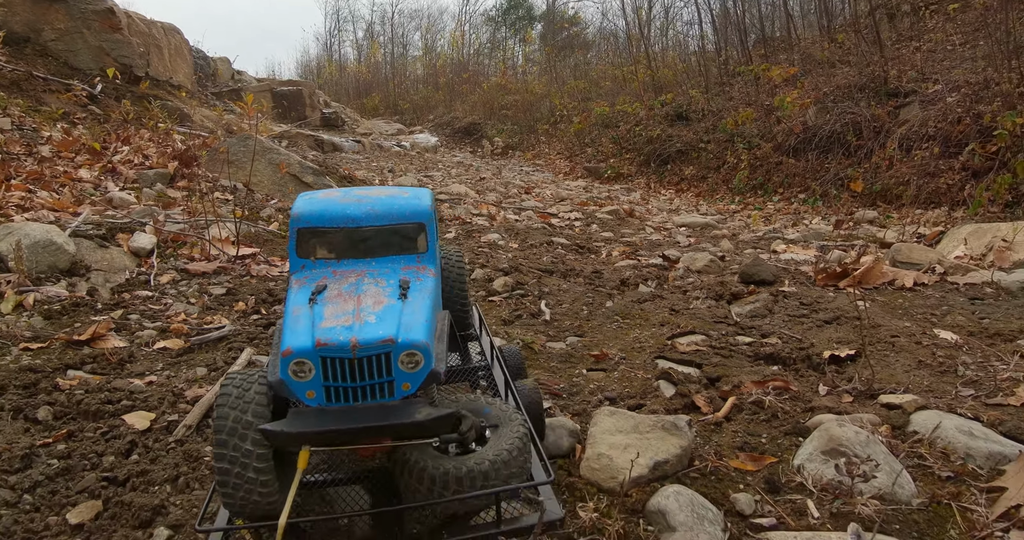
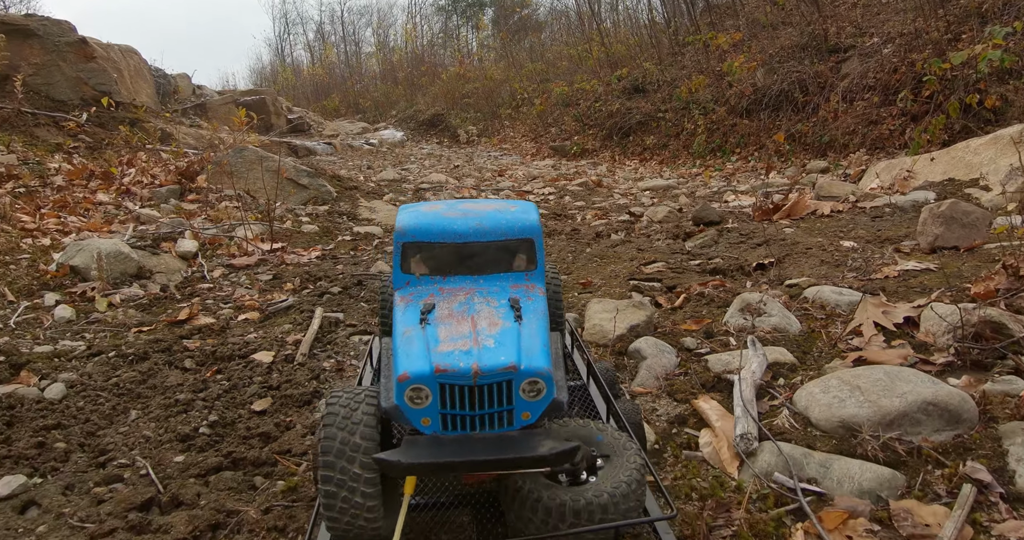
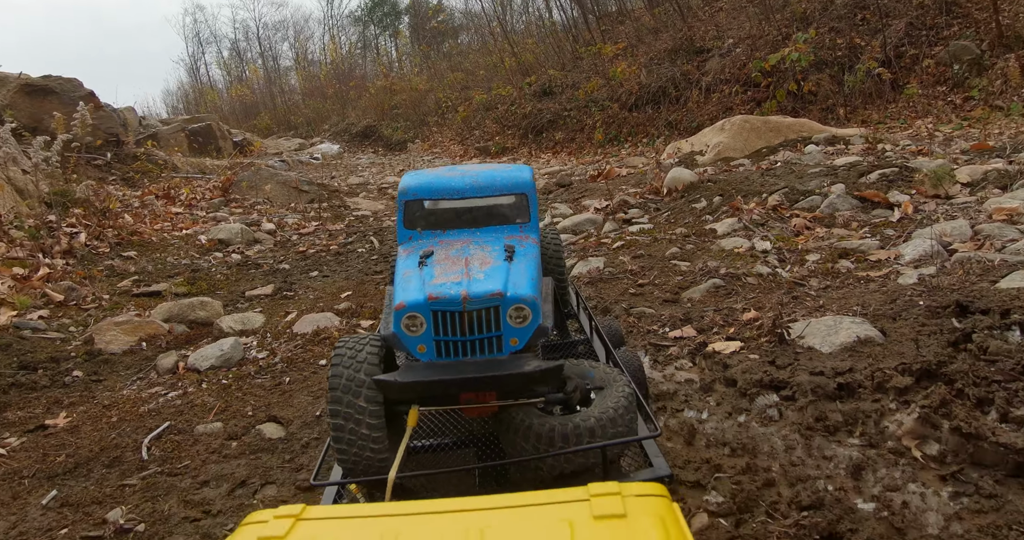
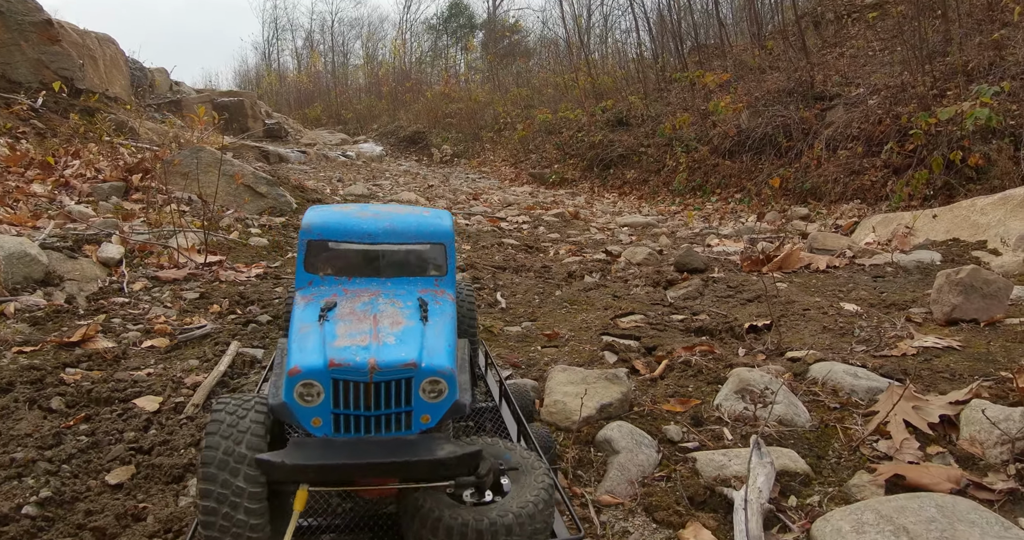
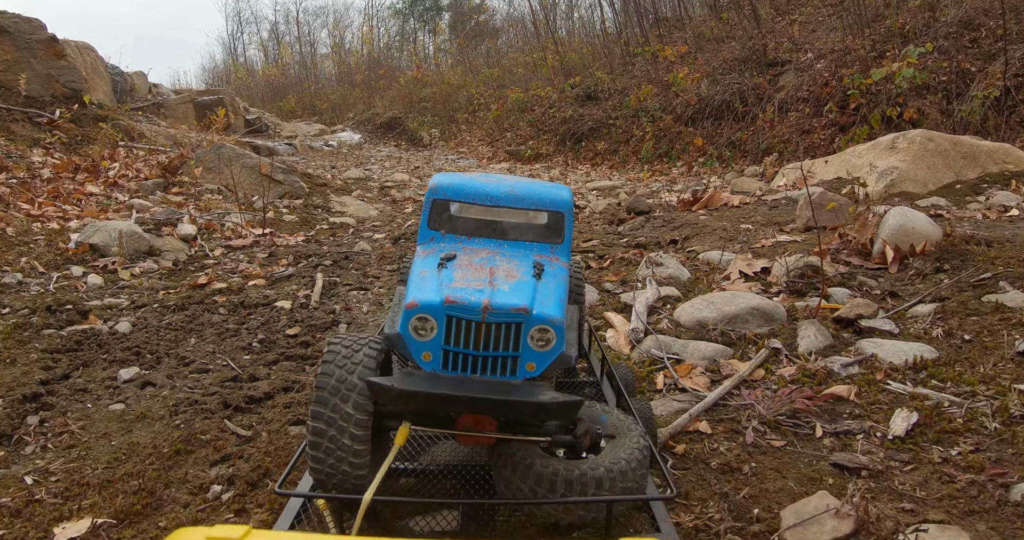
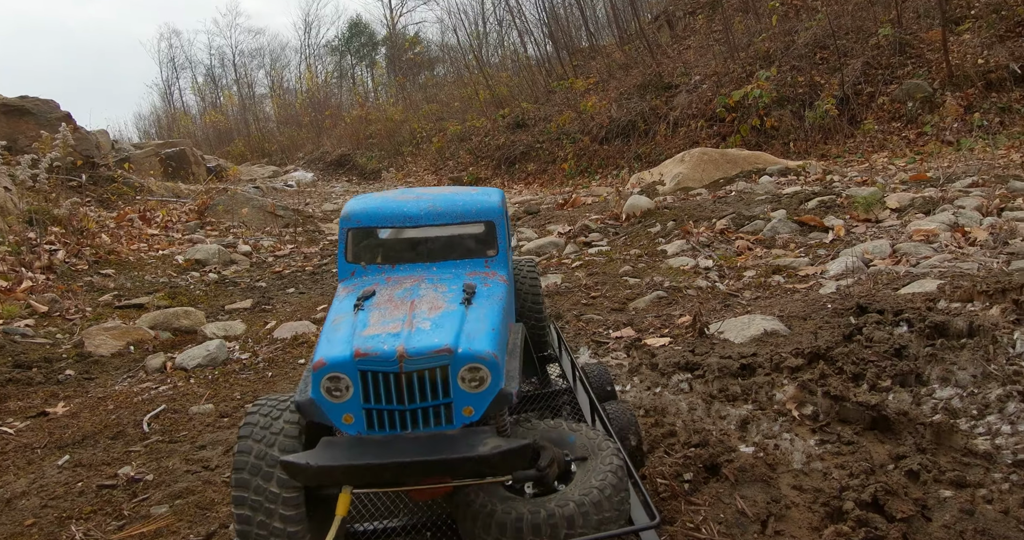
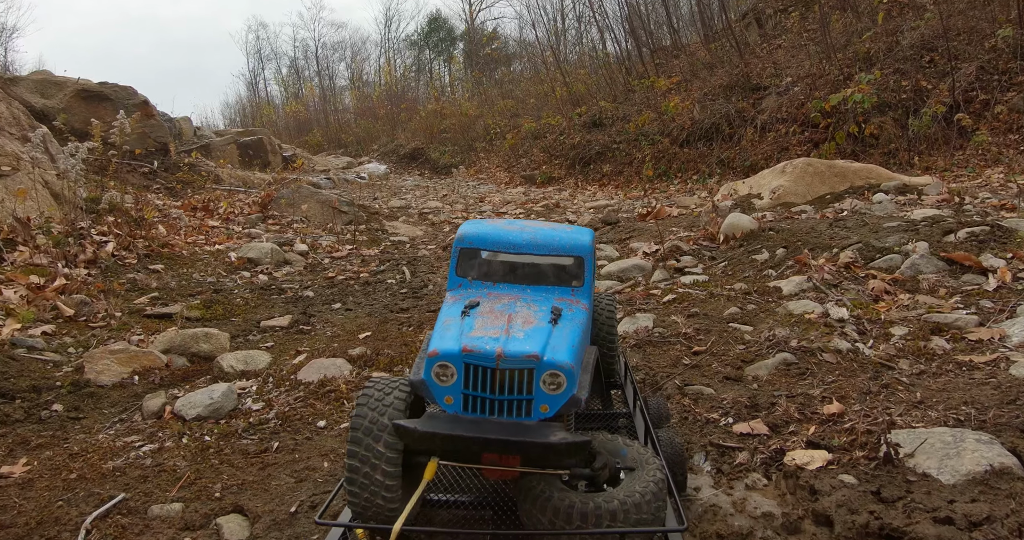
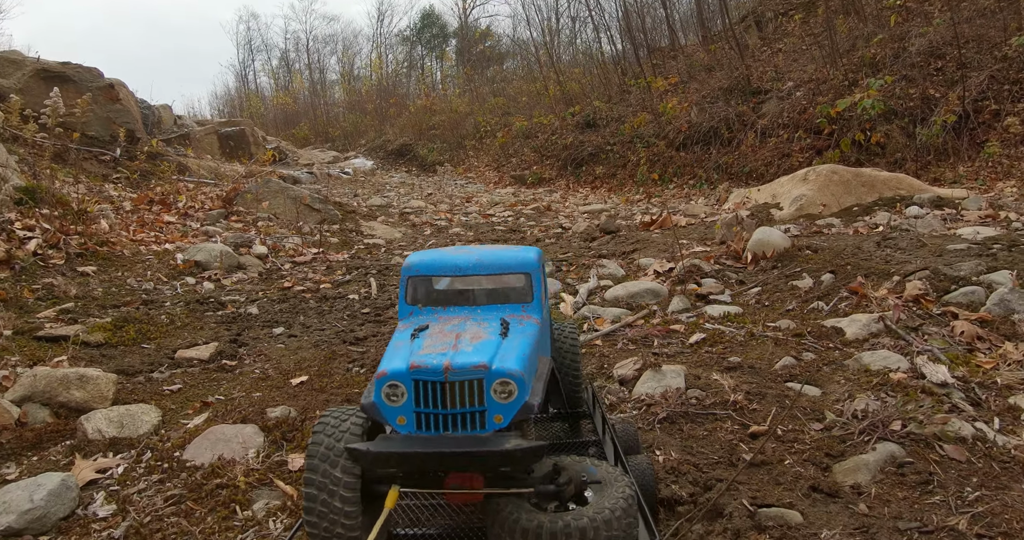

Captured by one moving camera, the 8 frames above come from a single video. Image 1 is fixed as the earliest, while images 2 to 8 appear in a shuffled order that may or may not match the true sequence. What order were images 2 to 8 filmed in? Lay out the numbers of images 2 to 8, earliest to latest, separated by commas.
4, 2, 5, 8, 7, 3, 6
